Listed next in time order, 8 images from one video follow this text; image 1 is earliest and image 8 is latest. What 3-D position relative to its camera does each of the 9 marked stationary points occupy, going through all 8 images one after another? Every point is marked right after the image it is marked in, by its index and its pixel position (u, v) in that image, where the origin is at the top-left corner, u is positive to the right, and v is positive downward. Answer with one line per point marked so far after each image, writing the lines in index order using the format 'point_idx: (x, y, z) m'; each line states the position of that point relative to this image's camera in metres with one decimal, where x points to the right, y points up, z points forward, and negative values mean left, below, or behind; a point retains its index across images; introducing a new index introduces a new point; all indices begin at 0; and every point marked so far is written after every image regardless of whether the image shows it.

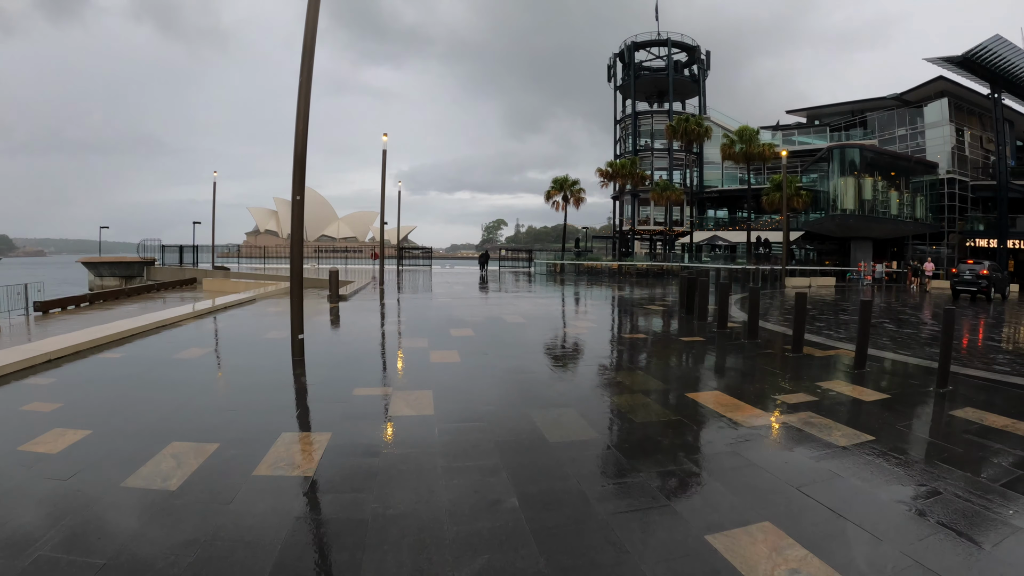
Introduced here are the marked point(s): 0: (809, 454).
0: (+2.5, -1.4, +4.1) m
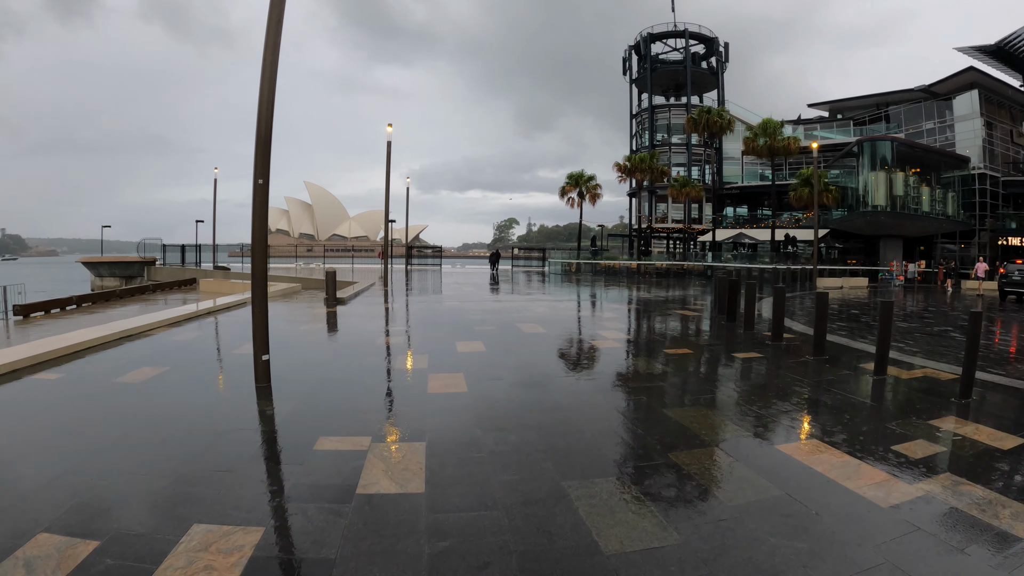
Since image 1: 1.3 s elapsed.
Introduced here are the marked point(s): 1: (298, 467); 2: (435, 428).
0: (+2.7, -1.5, +2.7) m
1: (-1.5, -1.3, +3.4) m
2: (-0.6, -1.2, +4.0) m
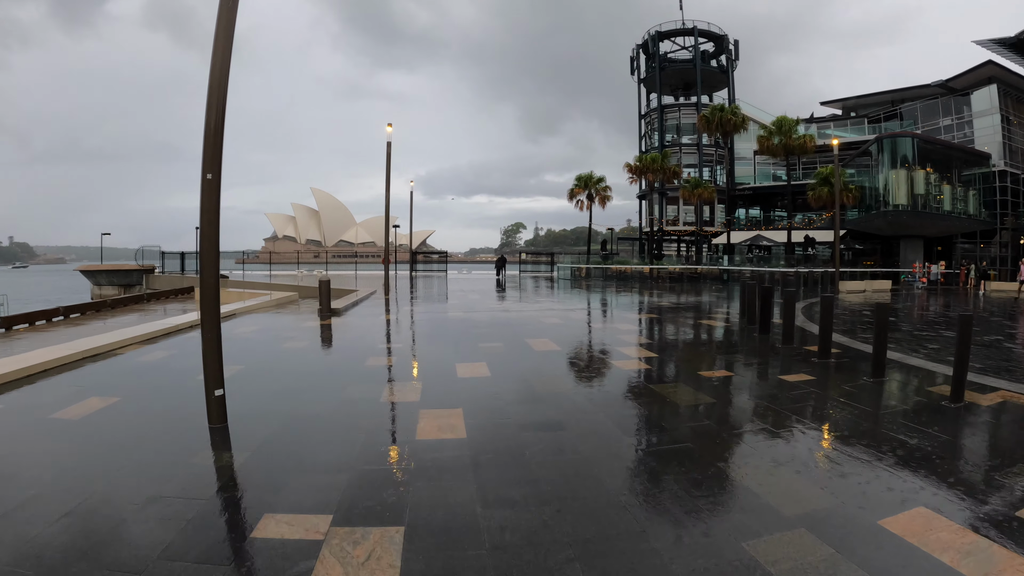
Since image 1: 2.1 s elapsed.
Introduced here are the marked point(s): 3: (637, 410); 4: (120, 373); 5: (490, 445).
0: (+2.8, -1.6, +1.7) m
1: (-1.4, -1.4, +2.4) m
2: (-0.6, -1.3, +3.0) m
3: (+1.3, -1.2, +5.1) m
4: (-5.8, -1.3, +7.1) m
5: (-0.2, -1.2, +3.8) m
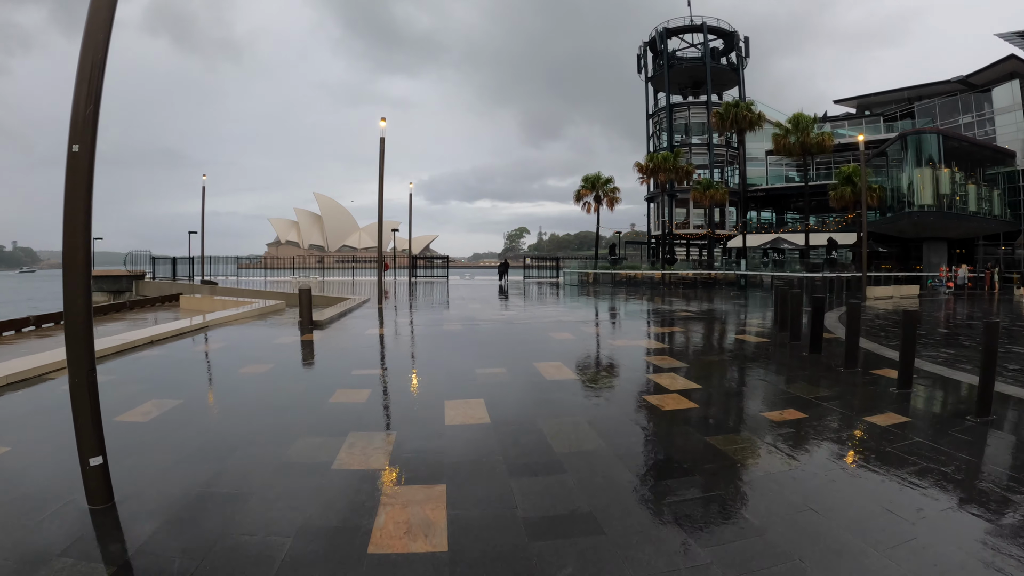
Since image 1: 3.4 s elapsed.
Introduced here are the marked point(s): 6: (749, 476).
0: (+2.8, -1.7, +0.3) m
1: (-1.4, -1.5, +1.1) m
2: (-0.5, -1.4, +1.7) m
3: (+1.4, -1.3, +3.8) m
4: (-5.8, -1.4, +5.9) m
5: (-0.1, -1.4, +2.5) m
6: (+1.7, -1.4, +3.4) m
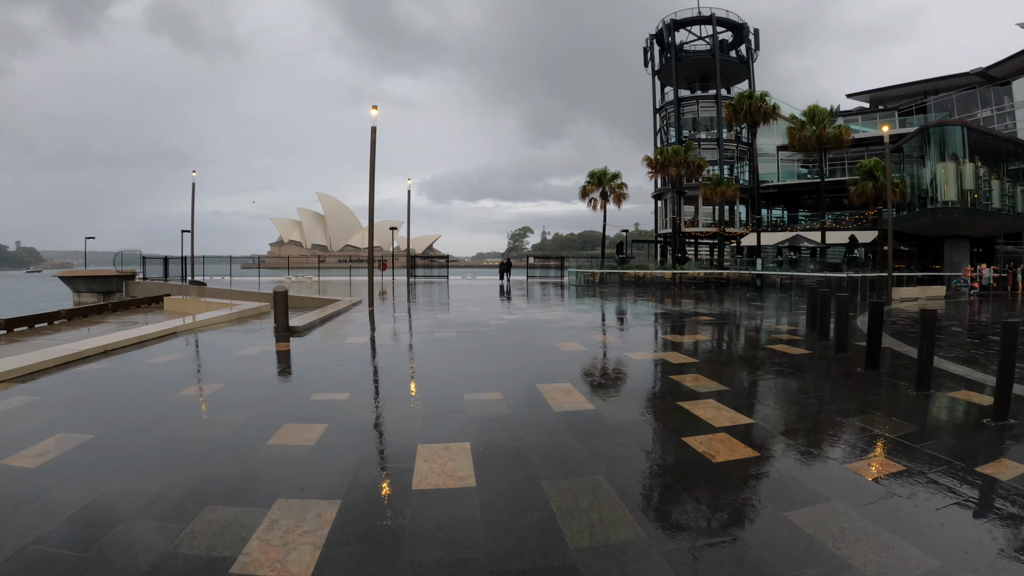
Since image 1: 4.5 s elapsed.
0: (+2.7, -1.8, -0.8) m
1: (-1.5, -1.6, 0.0) m
2: (-0.6, -1.5, +0.6) m
3: (+1.3, -1.4, +2.7) m
4: (-5.8, -1.5, +4.8) m
5: (-0.2, -1.4, +1.3) m
6: (+1.7, -1.5, +2.3) m
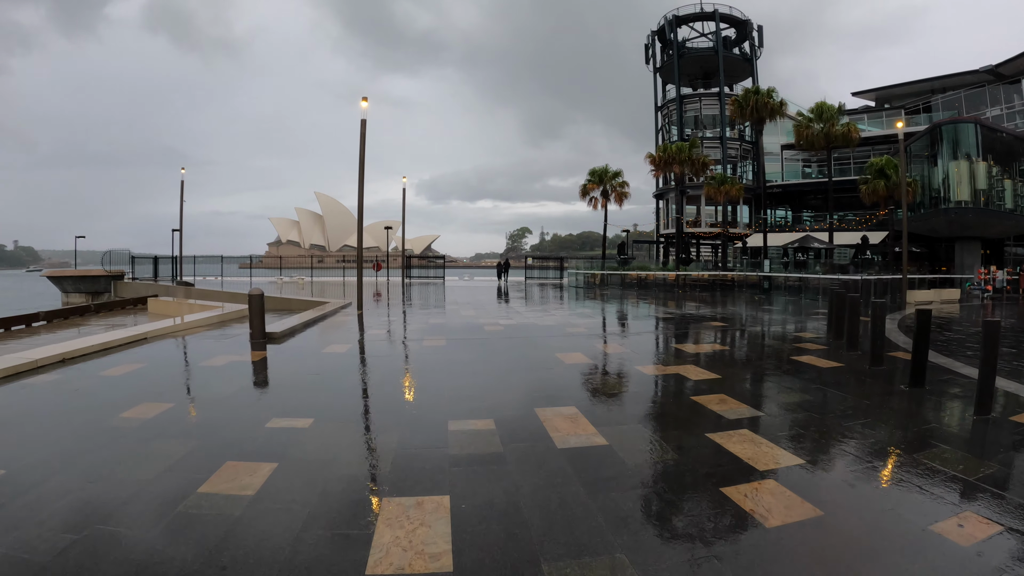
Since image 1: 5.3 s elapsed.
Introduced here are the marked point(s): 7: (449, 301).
0: (+2.7, -1.8, -1.5) m
1: (-1.5, -1.6, -0.7) m
2: (-0.6, -1.5, -0.1) m
3: (+1.3, -1.4, +1.9) m
4: (-5.8, -1.5, +4.0) m
5: (-0.2, -1.5, +0.6) m
6: (+1.7, -1.5, +1.6) m
7: (-2.5, -0.5, +18.6) m
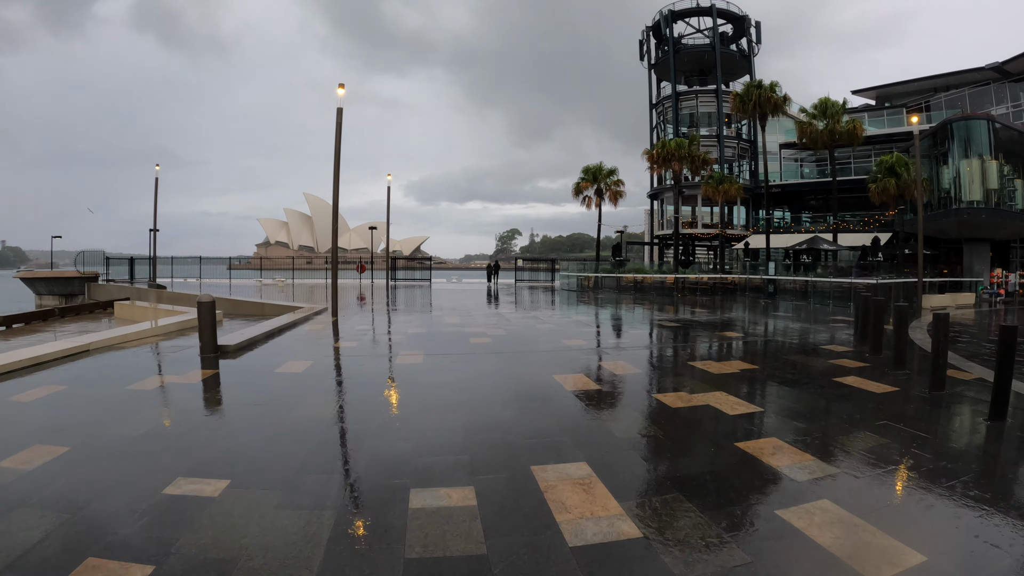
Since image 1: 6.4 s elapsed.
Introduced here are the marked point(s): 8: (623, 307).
0: (+2.7, -1.9, -2.6) m
1: (-1.5, -1.7, -1.8) m
2: (-0.6, -1.6, -1.2) m
3: (+1.3, -1.5, +0.8) m
4: (-5.9, -1.6, +2.8) m
5: (-0.2, -1.6, -0.5) m
6: (+1.6, -1.6, +0.5) m
7: (-2.7, -0.6, +17.4) m
8: (+4.7, -0.8, +19.0) m
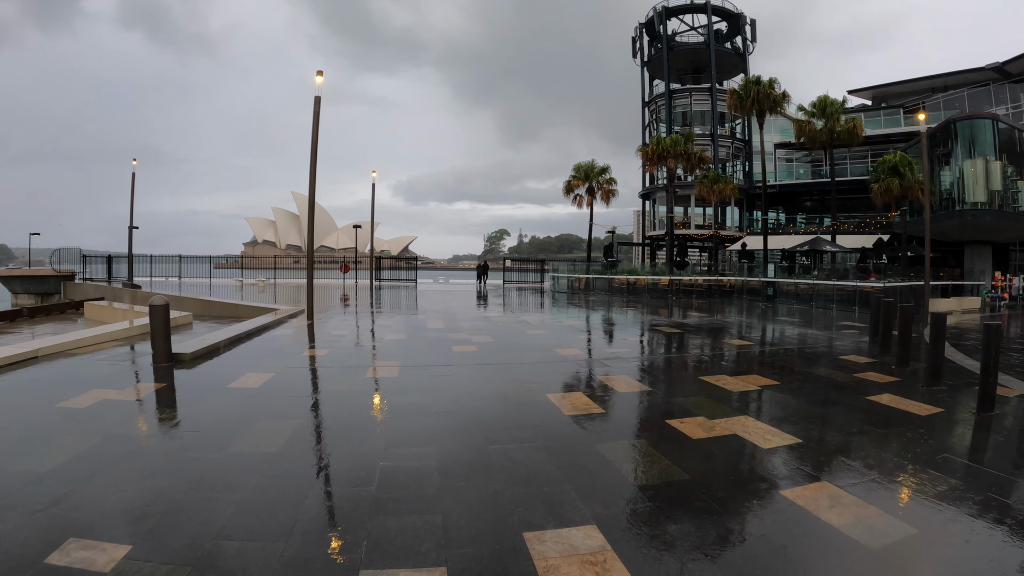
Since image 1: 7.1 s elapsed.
0: (+2.7, -2.0, -3.3) m
1: (-1.5, -1.7, -2.6) m
2: (-0.6, -1.7, -2.0) m
3: (+1.2, -1.6, +0.1) m
4: (-6.0, -1.6, +2.0) m
5: (-0.3, -1.6, -1.2) m
6: (+1.6, -1.7, -0.2) m
7: (-3.0, -0.7, +16.7) m
8: (+4.4, -0.8, +18.4) m
